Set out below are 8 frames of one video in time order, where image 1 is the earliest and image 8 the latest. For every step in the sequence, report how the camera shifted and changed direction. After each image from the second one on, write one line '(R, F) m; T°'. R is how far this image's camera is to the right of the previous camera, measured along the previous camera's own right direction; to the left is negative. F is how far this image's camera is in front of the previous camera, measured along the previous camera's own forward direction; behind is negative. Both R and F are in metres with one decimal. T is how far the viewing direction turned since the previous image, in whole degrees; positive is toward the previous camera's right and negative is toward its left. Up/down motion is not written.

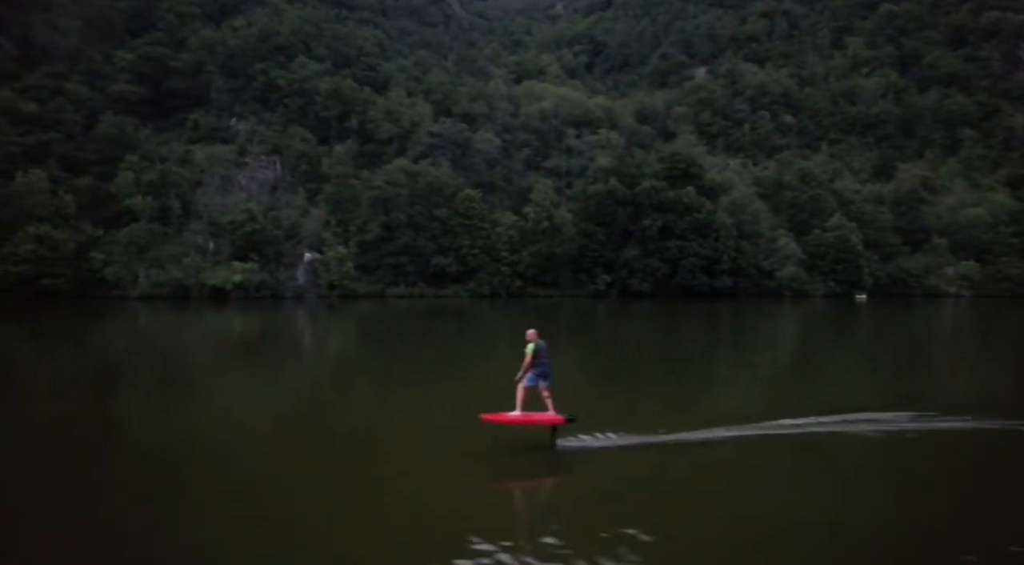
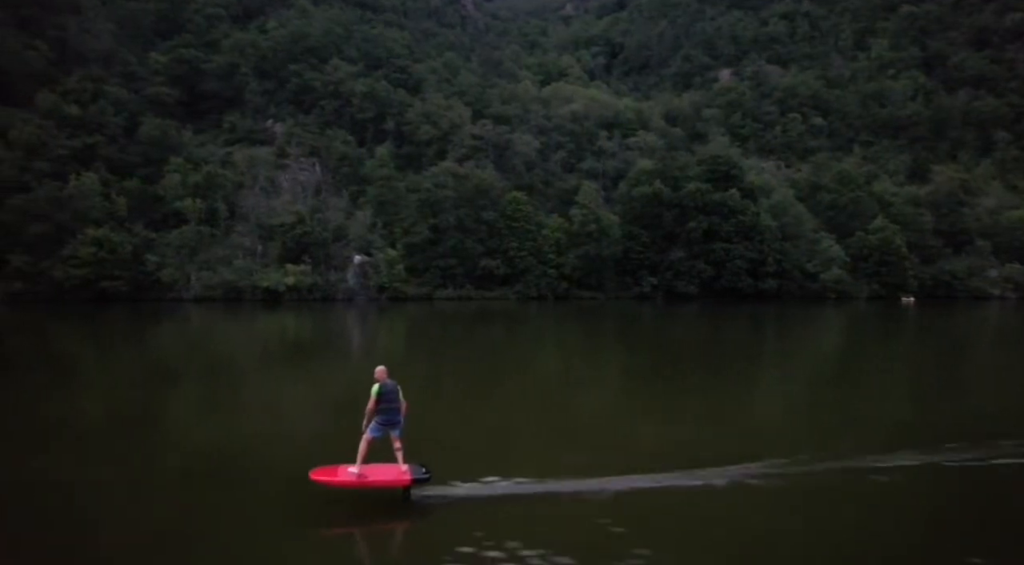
(-1.1, -0.1) m; 0°
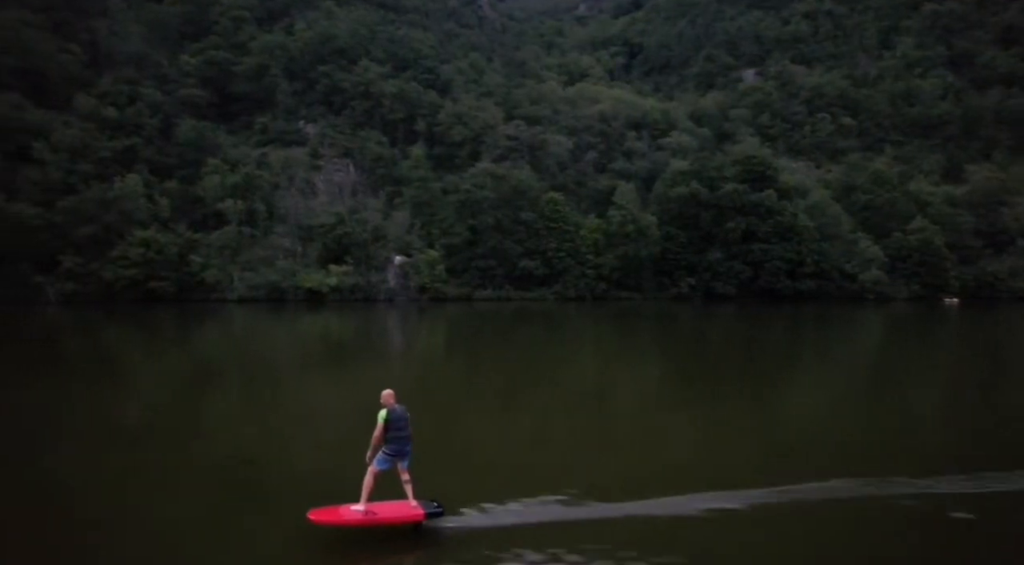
(-0.8, 0.0) m; -1°
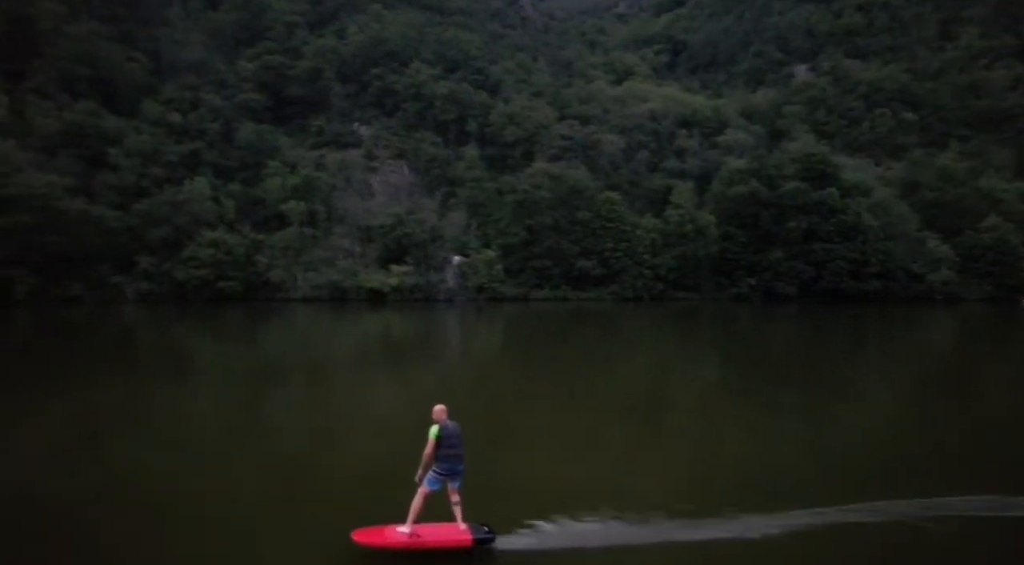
(-0.5, -0.1) m; -3°
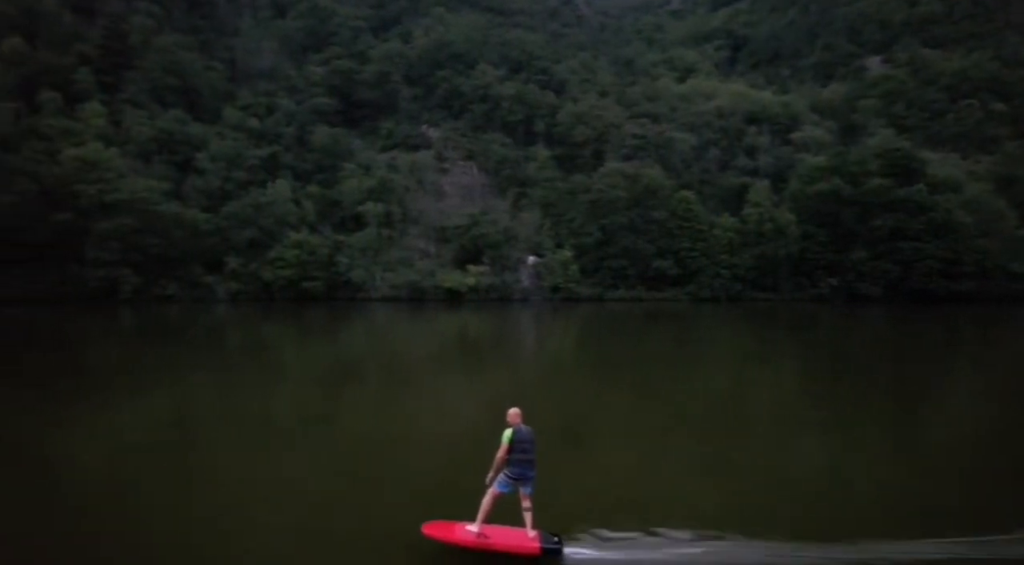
(-0.7, 0.0) m; -4°
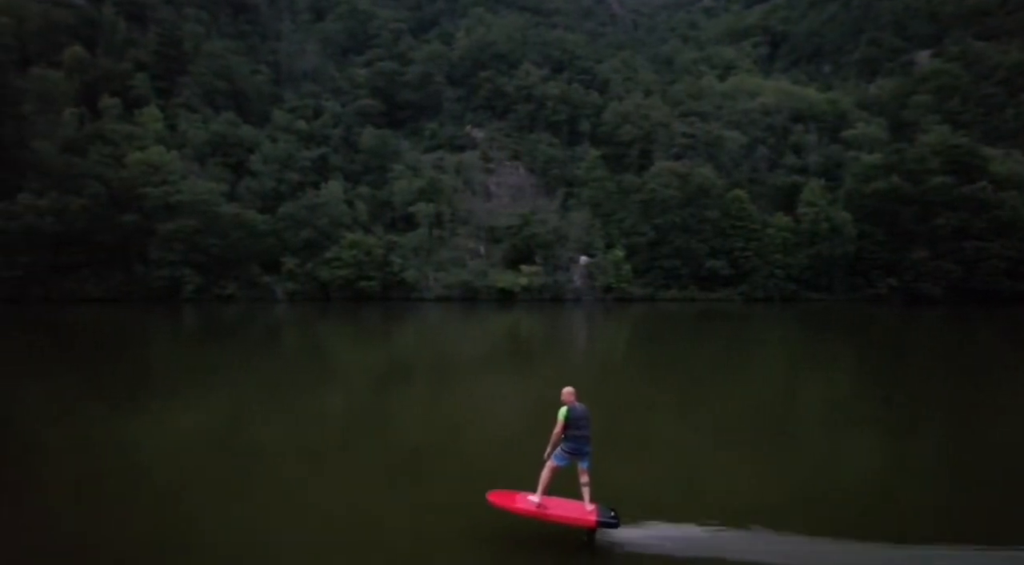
(-0.6, 0.0) m; -2°
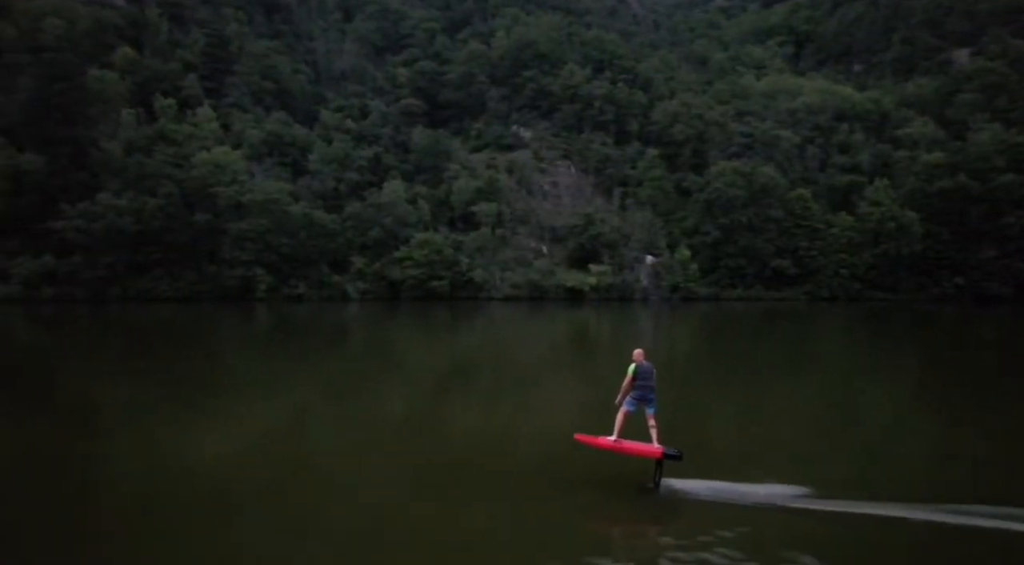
(-1.6, 0.0) m; 0°
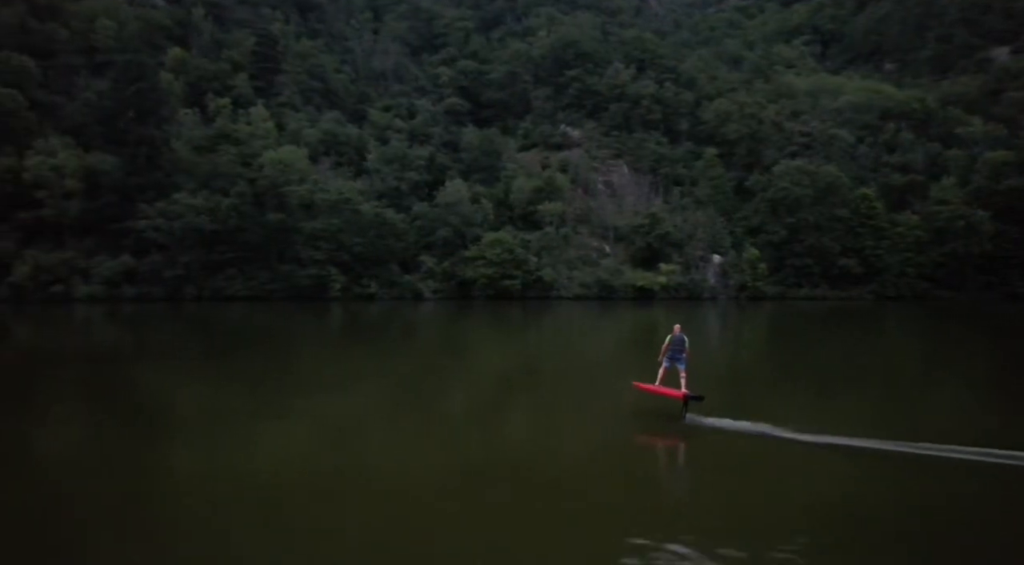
(-1.6, 0.0) m; 0°
